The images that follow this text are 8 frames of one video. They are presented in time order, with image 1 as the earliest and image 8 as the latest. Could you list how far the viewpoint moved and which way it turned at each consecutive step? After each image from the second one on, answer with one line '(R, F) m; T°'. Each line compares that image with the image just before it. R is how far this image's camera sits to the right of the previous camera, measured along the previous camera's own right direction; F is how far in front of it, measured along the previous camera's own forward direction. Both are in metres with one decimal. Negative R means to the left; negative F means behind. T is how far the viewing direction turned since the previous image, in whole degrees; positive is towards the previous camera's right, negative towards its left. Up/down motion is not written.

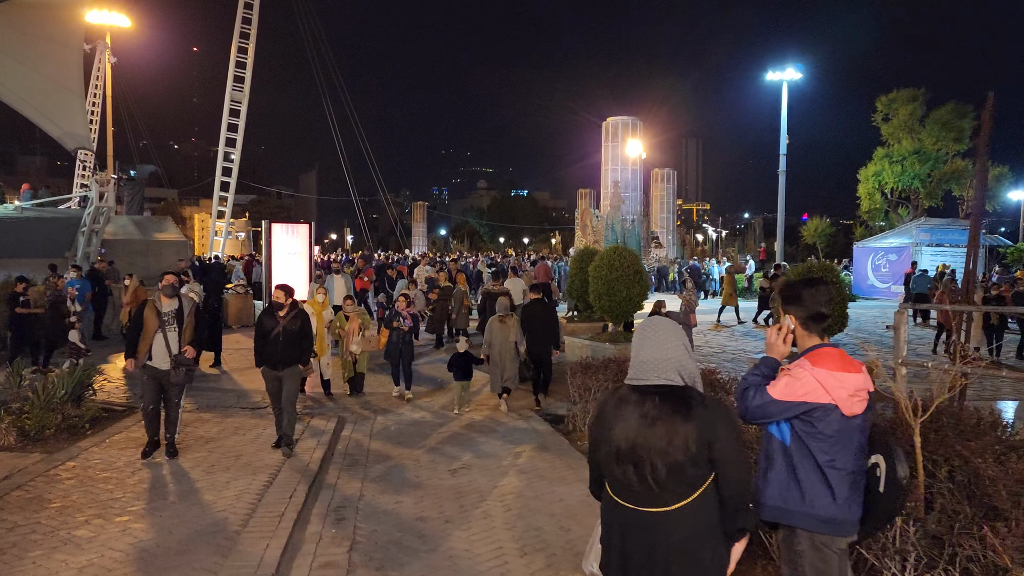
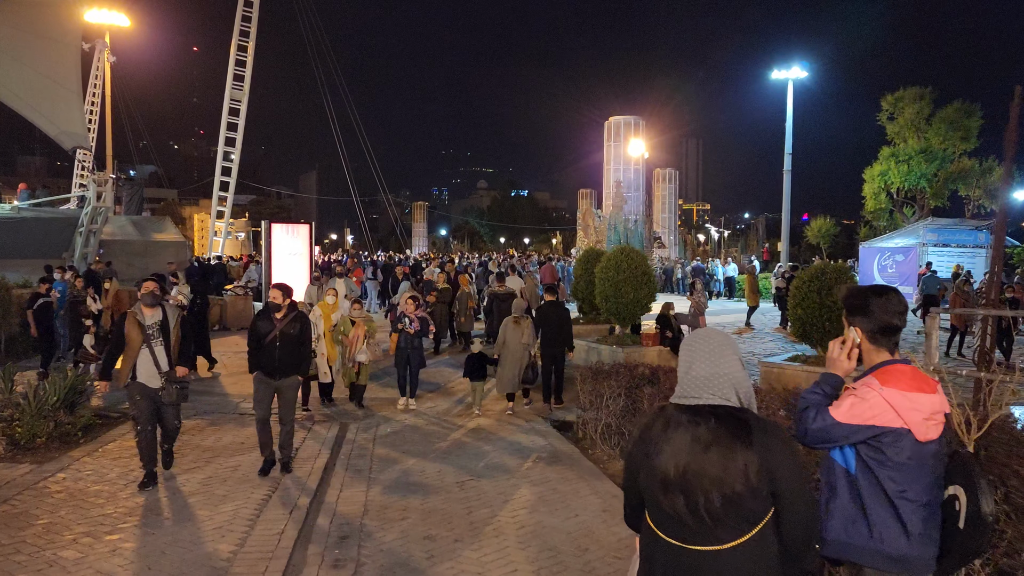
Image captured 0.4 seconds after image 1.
(-0.1, +0.3) m; 0°
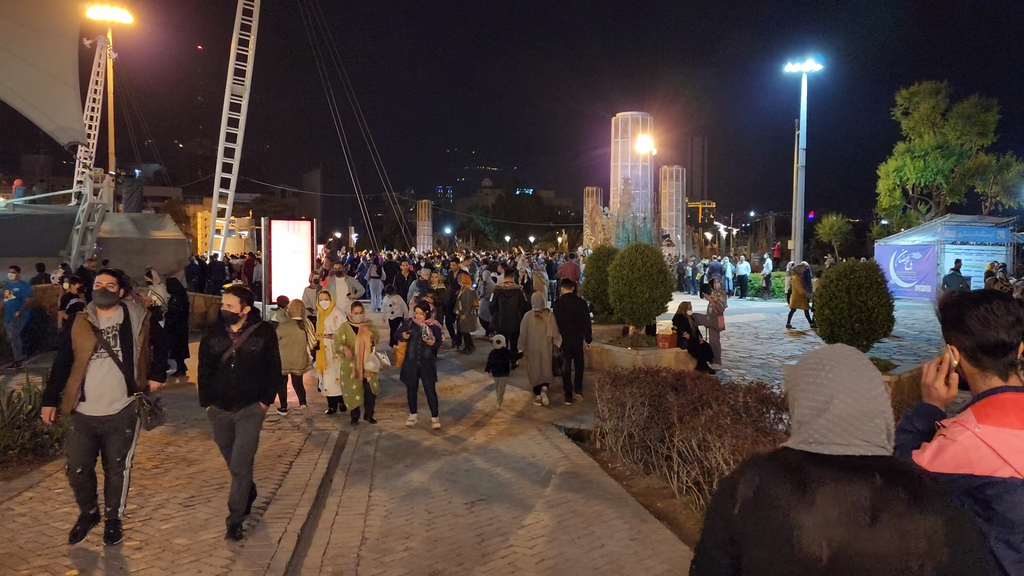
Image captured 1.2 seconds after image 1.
(-0.1, +0.6) m; 0°
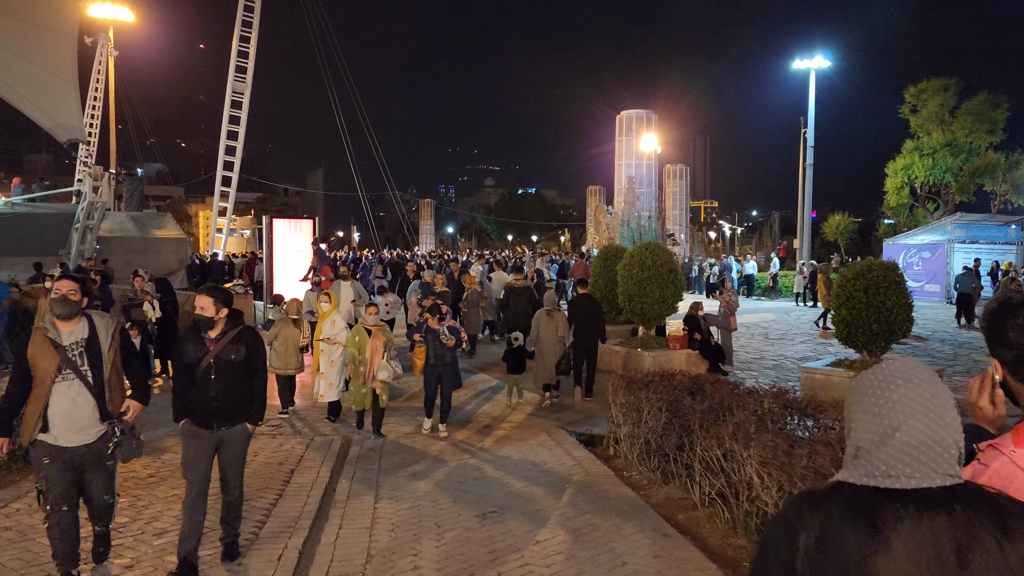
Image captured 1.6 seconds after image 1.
(-0.1, +0.3) m; 0°
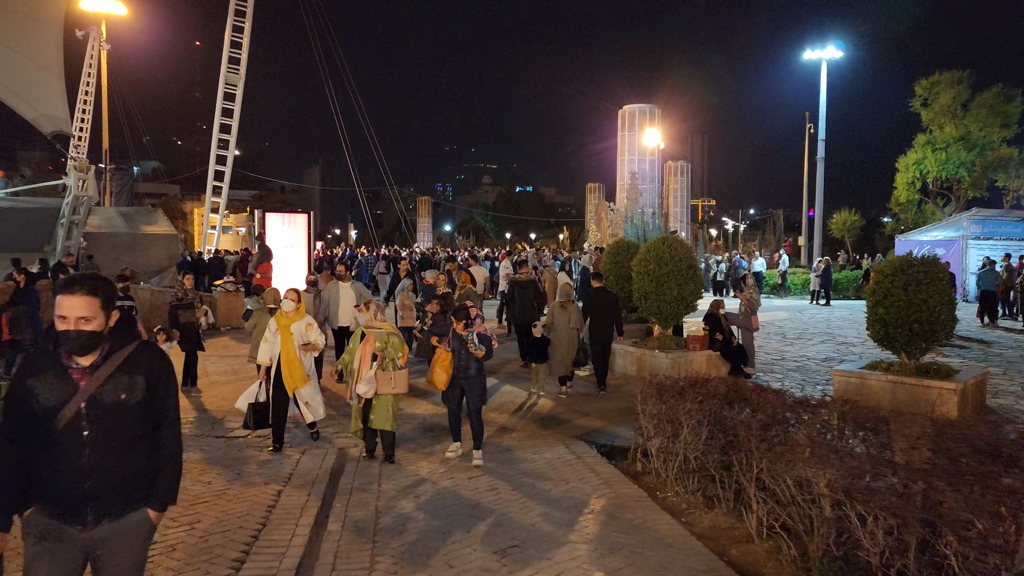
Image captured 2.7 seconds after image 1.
(-0.1, +0.8) m; 0°
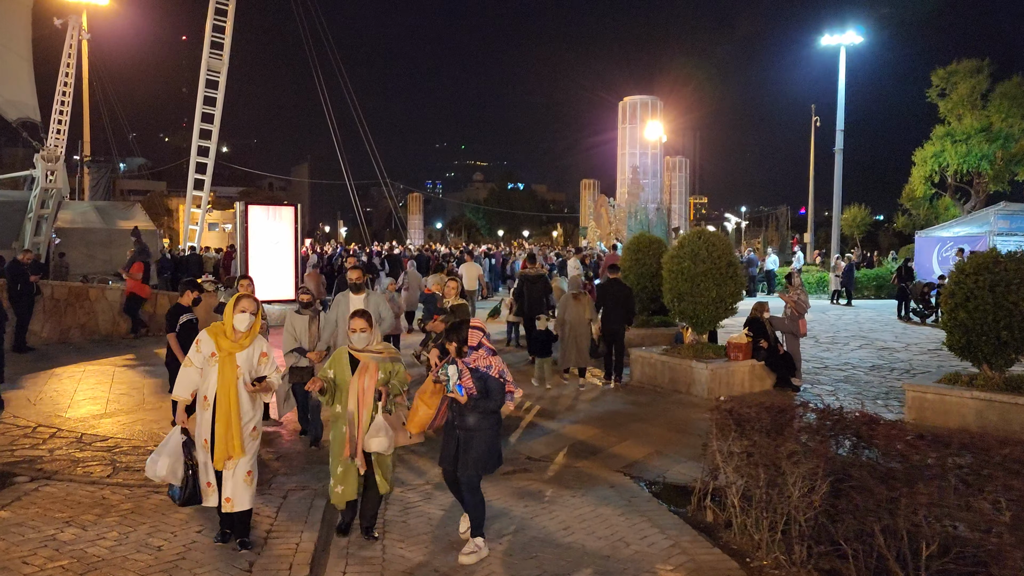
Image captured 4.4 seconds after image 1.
(-0.3, +1.4) m; +1°
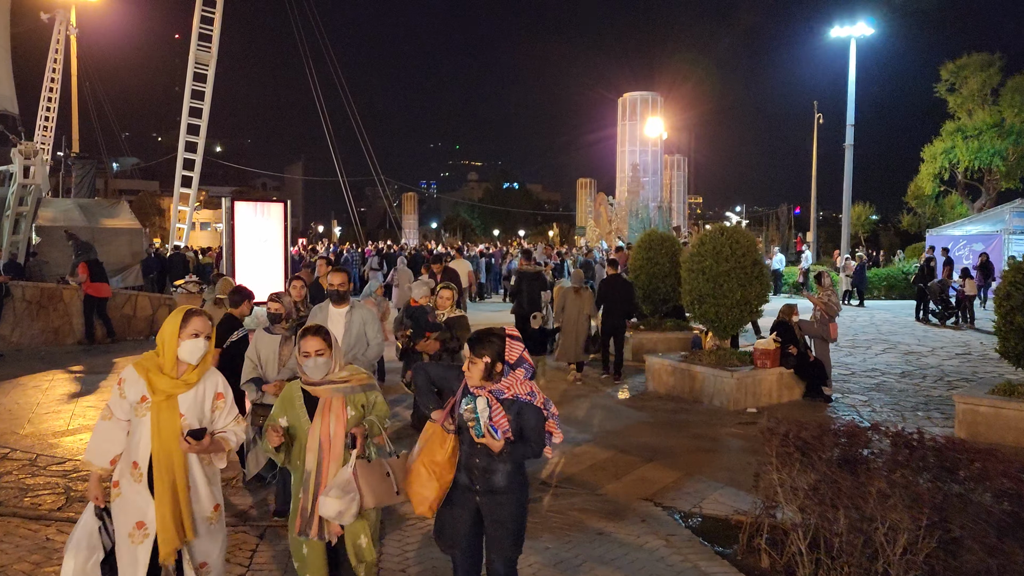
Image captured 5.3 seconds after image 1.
(-0.1, +0.8) m; 0°
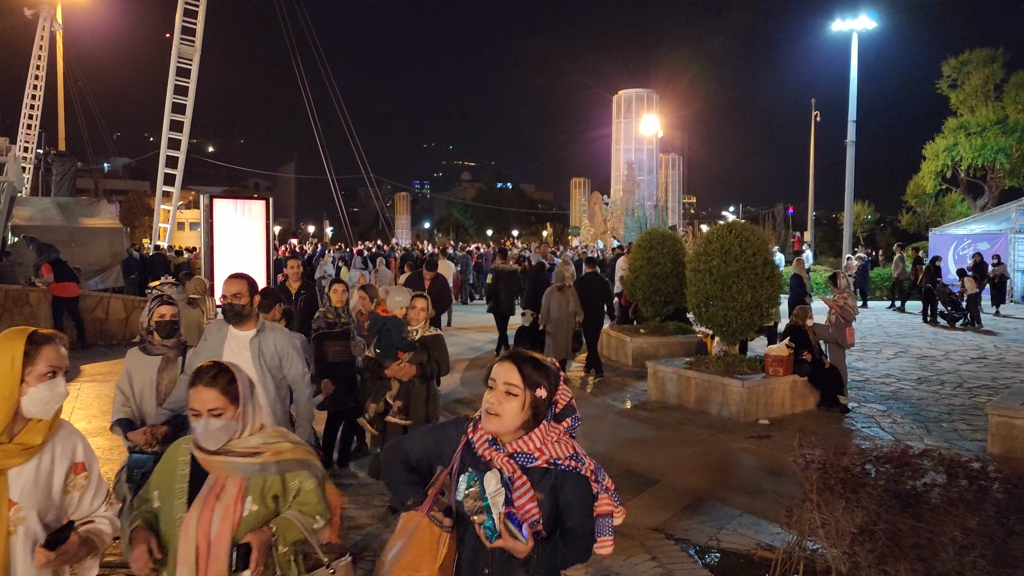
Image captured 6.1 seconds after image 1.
(0.0, +0.7) m; 0°
